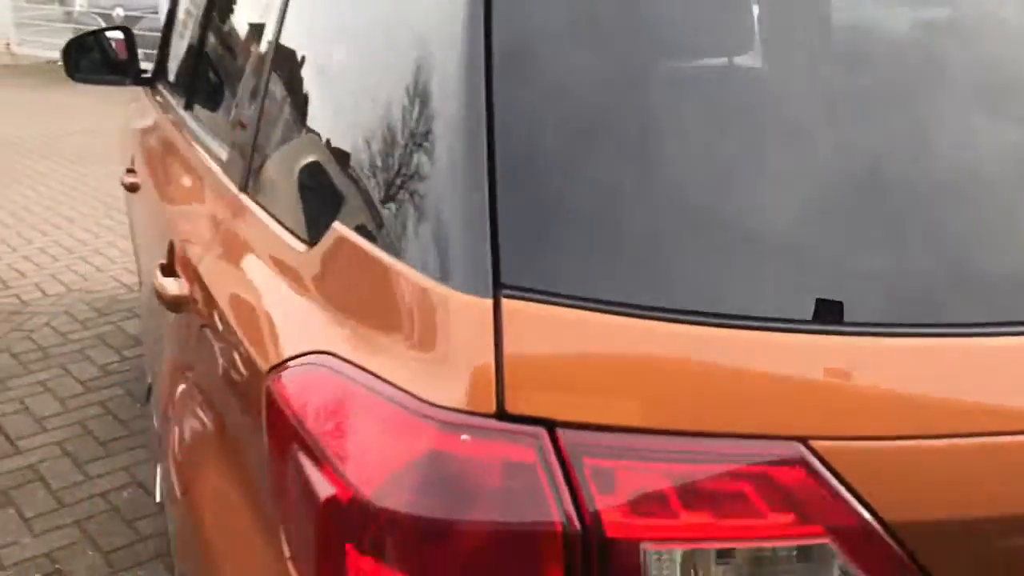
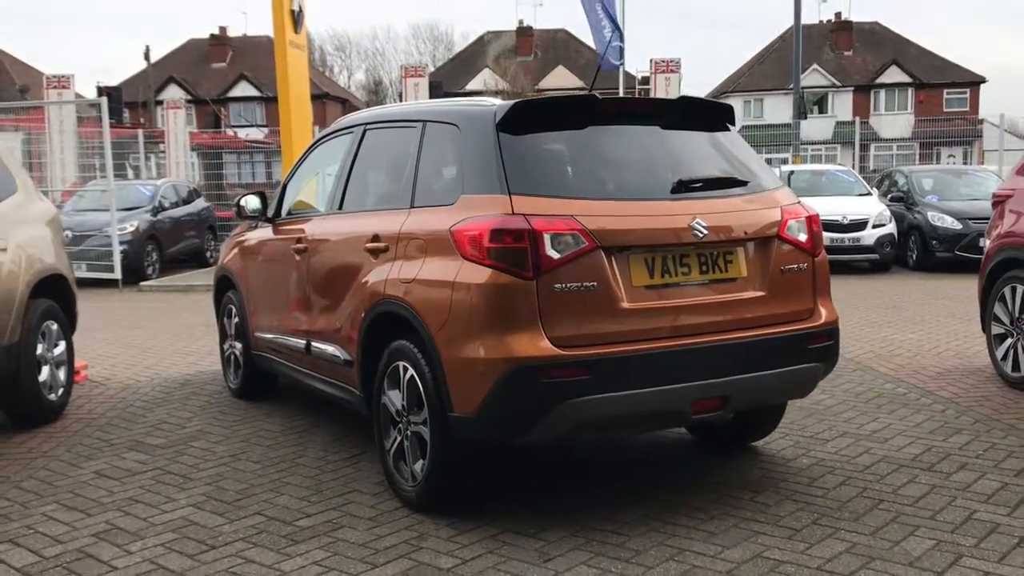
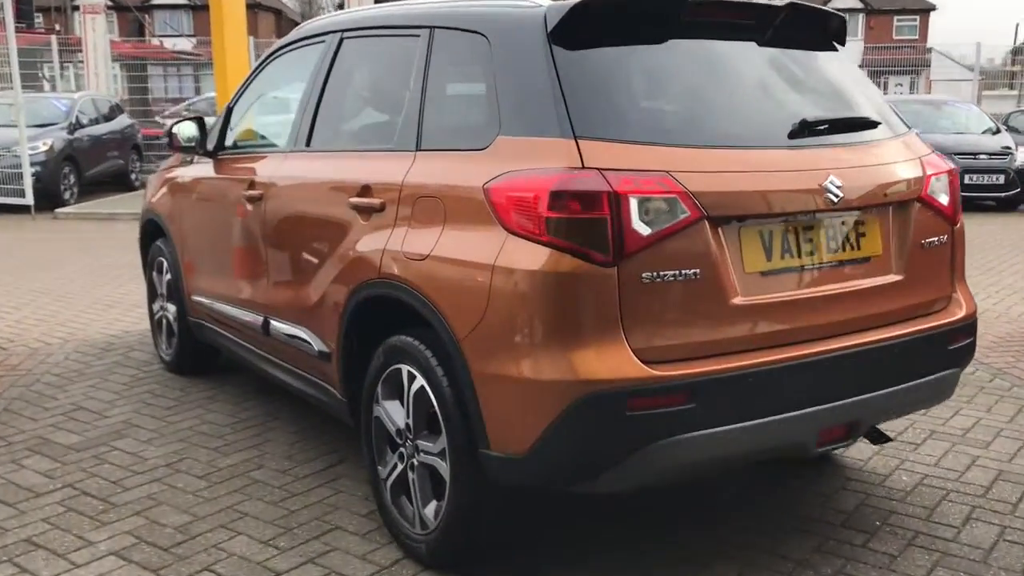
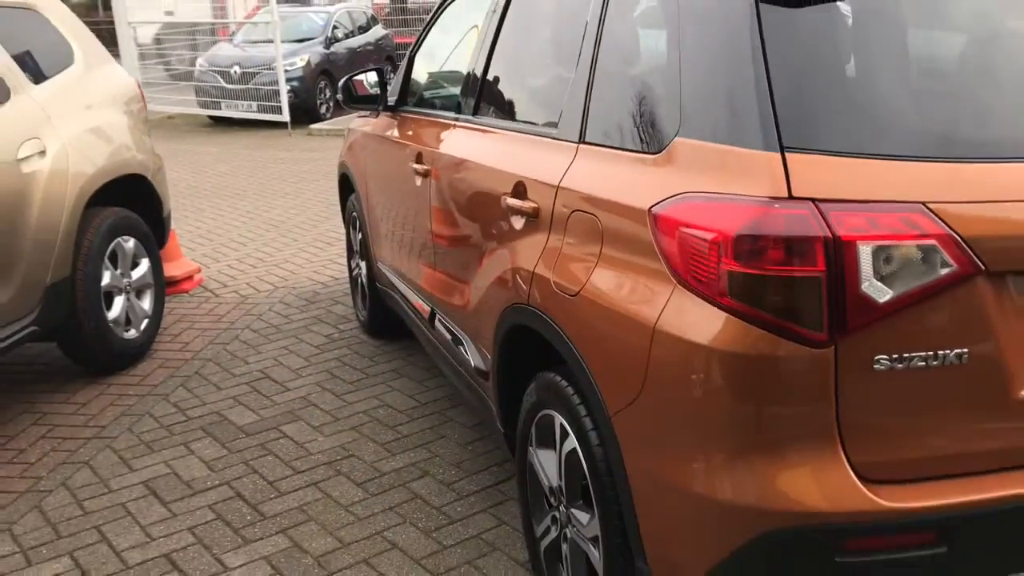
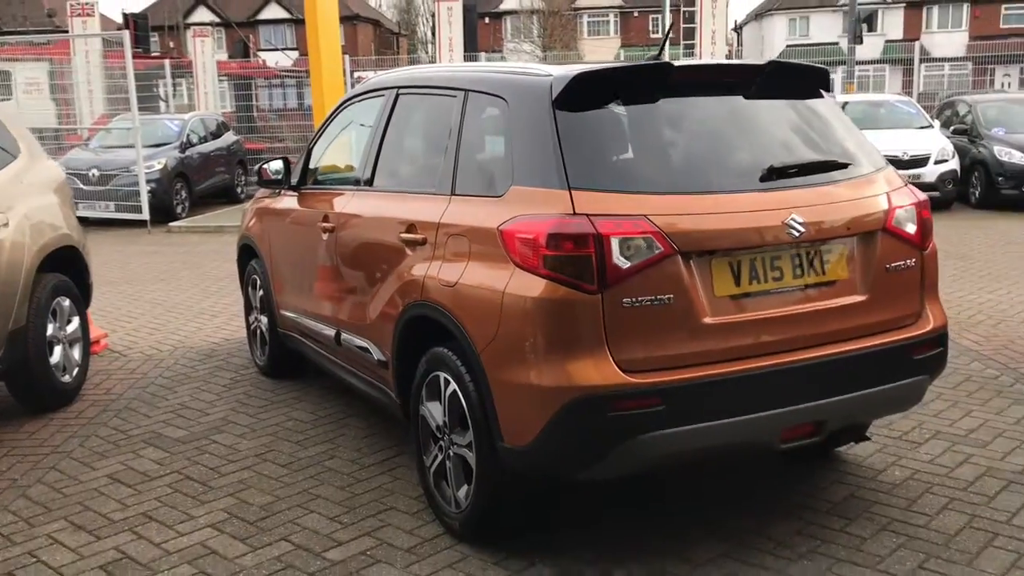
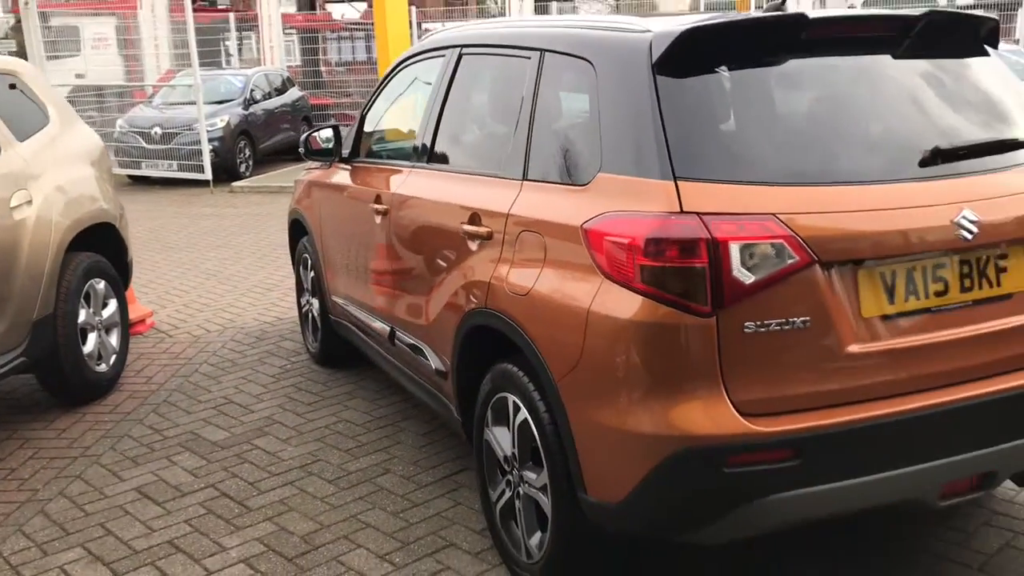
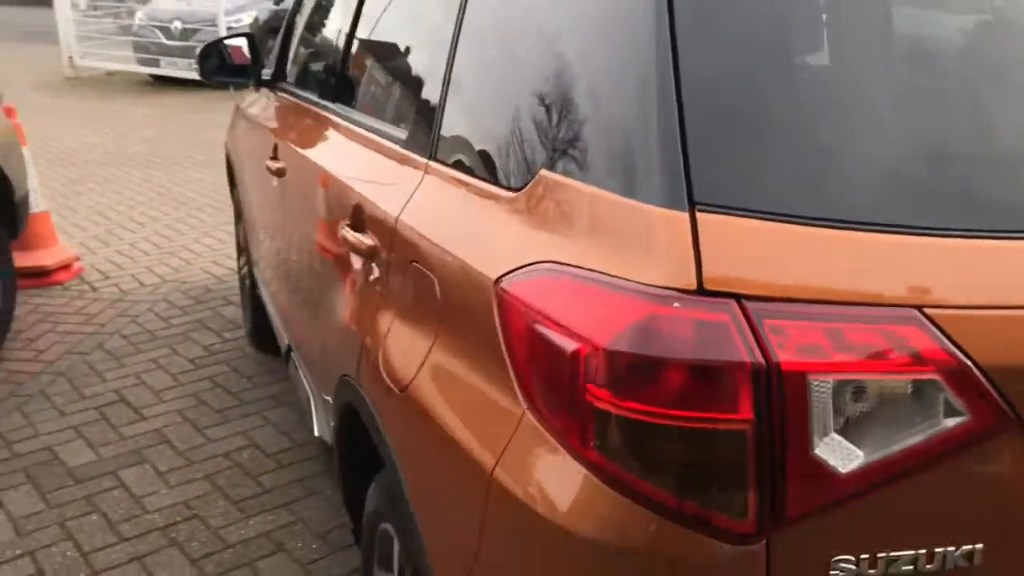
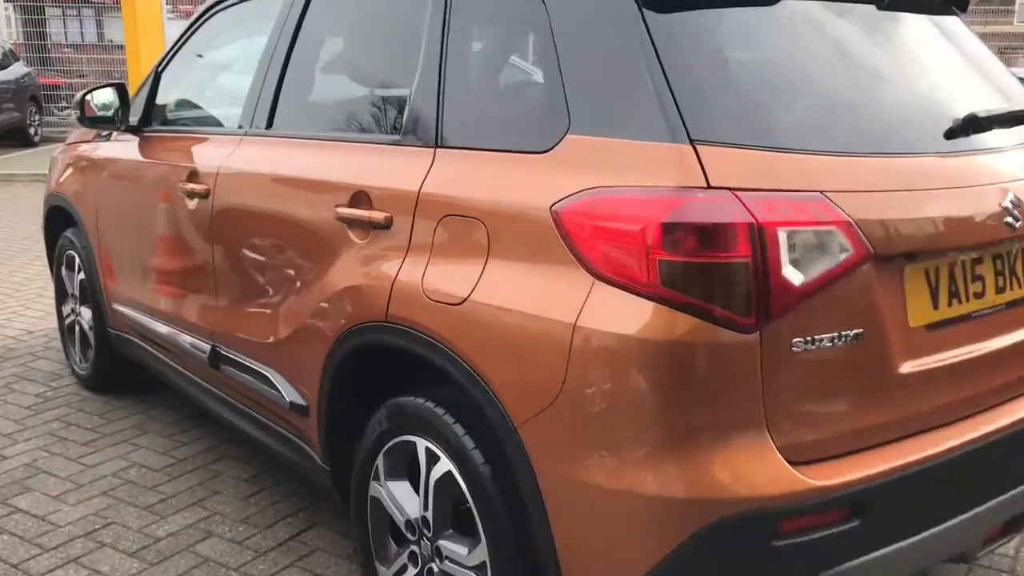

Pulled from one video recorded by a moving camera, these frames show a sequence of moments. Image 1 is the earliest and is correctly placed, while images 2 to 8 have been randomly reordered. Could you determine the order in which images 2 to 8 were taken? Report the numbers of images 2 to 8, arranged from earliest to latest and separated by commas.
7, 4, 6, 5, 2, 3, 8
